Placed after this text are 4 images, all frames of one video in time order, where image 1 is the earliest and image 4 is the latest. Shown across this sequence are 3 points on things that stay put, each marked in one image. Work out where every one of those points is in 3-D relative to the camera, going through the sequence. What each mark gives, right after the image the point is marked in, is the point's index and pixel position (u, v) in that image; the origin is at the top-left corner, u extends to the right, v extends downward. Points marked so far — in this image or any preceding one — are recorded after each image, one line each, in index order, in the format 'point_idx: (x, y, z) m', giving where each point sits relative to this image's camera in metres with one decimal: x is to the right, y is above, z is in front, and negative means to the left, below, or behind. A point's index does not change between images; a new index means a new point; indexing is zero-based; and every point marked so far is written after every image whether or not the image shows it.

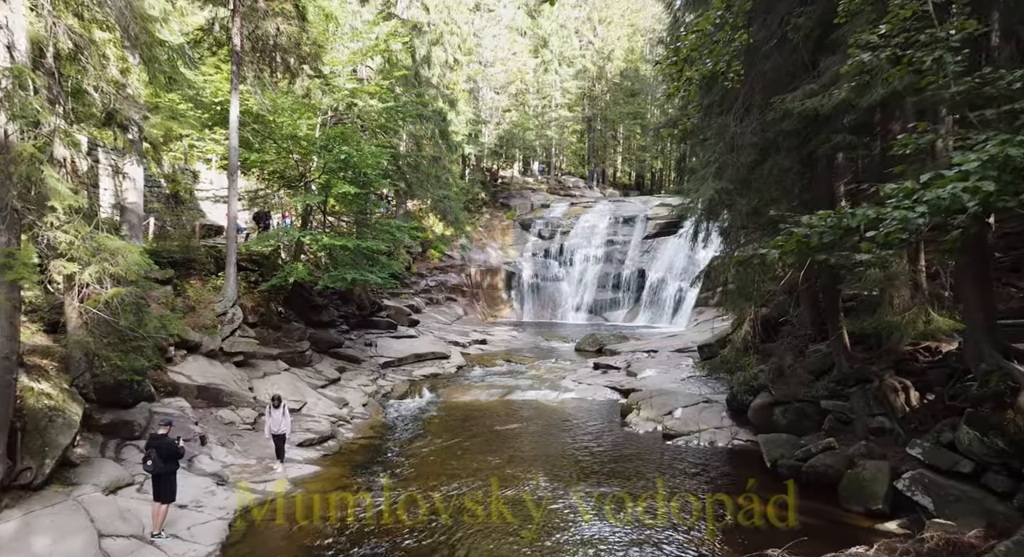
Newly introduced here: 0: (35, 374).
0: (-6.6, -1.3, +8.5) m
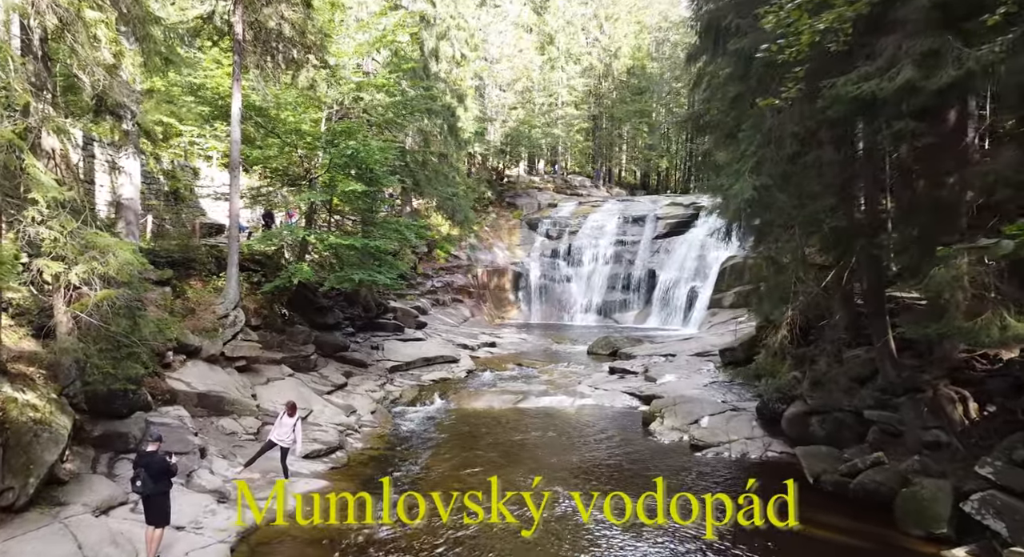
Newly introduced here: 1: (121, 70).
0: (-6.3, -1.3, +7.8) m
1: (-5.4, +2.9, +8.3) m
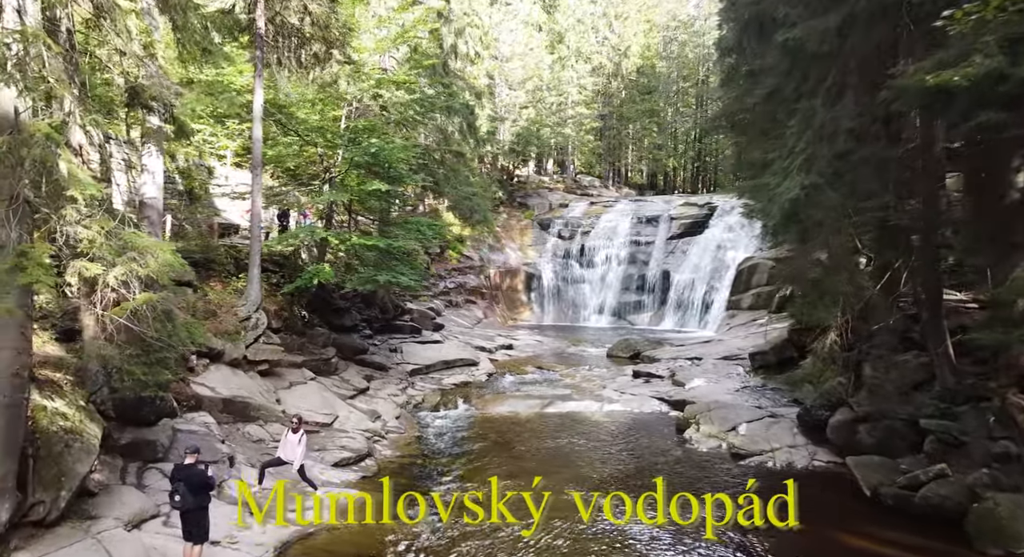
0: (-5.7, -1.4, +7.4) m
1: (-4.7, +2.8, +8.0) m
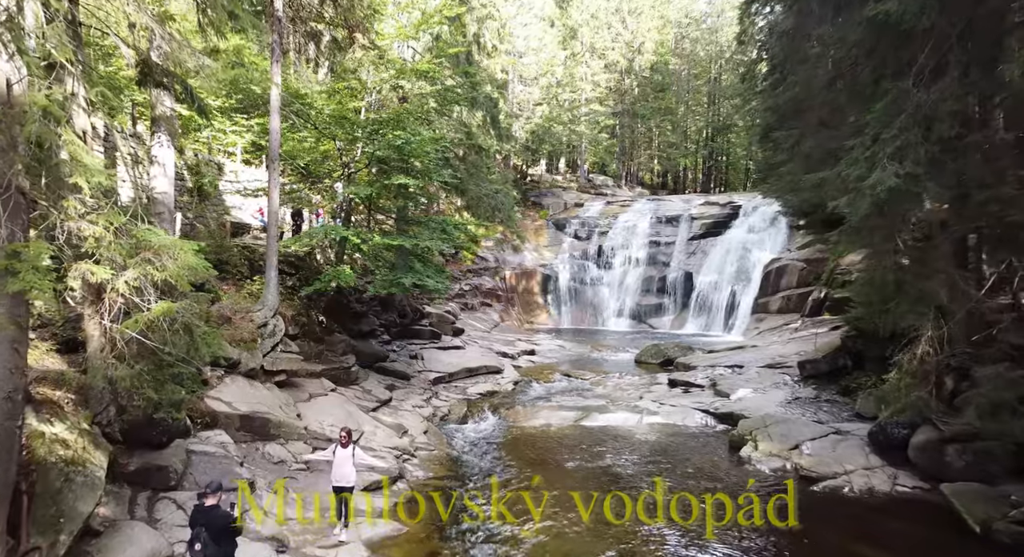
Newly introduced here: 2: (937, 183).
0: (-4.9, -1.4, +6.4) m
1: (-4.0, +2.8, +6.9) m
2: (+5.6, +1.2, +8.0) m
